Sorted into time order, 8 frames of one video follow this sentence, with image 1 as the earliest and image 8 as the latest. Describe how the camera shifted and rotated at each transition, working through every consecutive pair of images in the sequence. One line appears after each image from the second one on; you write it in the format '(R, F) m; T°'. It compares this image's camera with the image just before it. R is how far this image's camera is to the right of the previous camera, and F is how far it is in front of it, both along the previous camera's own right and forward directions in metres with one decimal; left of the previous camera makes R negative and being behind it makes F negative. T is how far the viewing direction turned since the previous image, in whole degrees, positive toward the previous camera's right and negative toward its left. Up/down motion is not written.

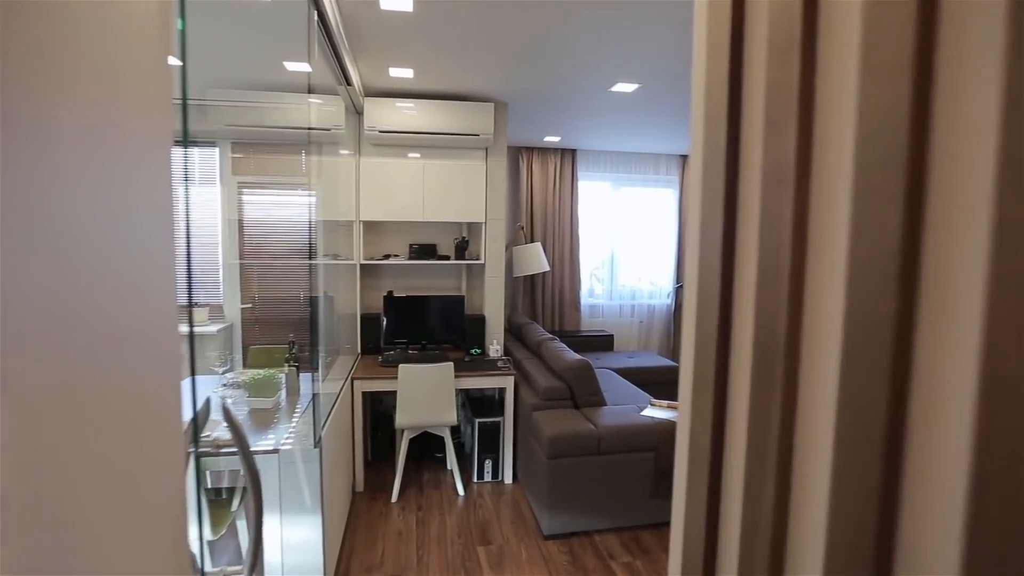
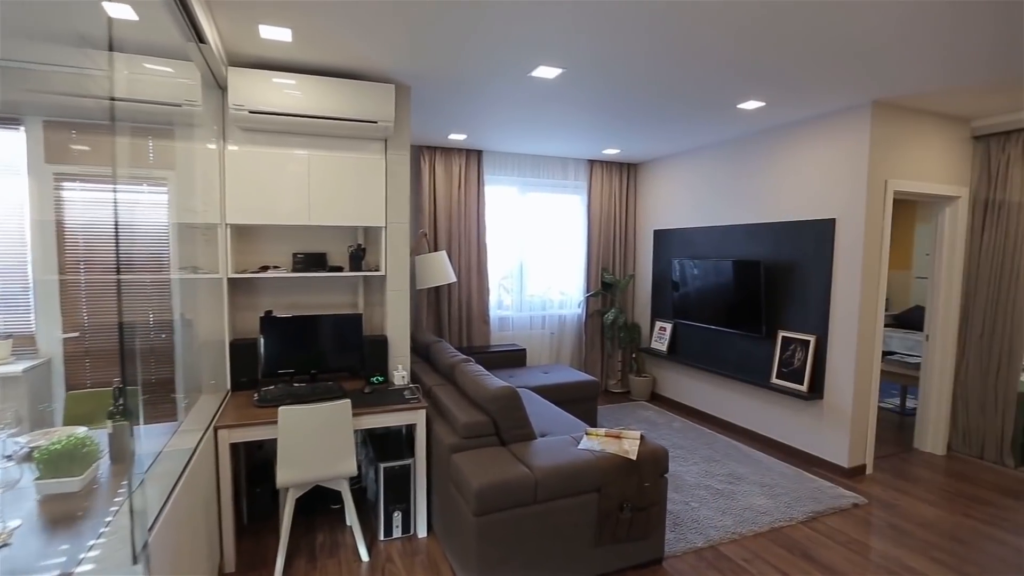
(-0.1, +0.5) m; +11°
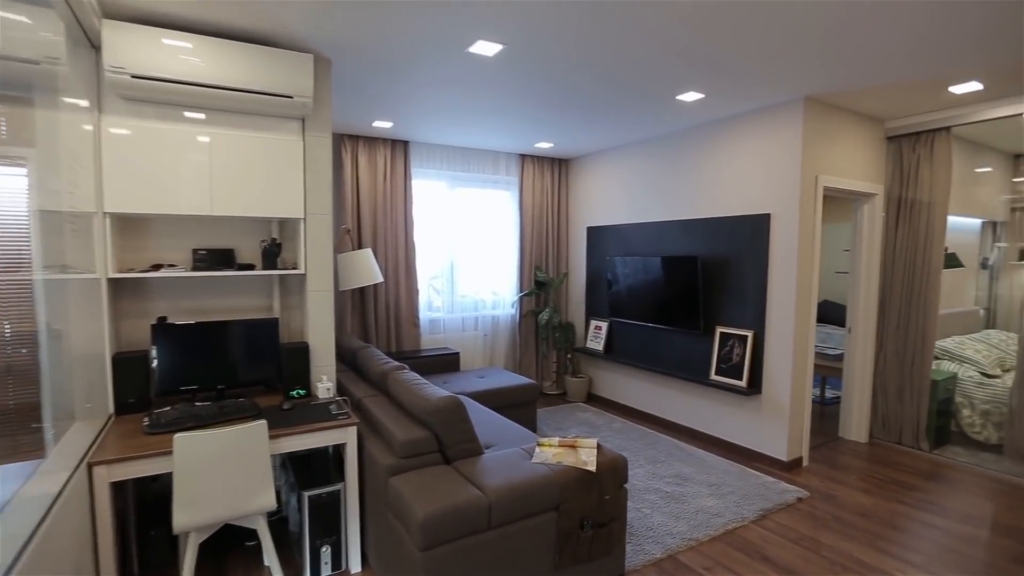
(-0.1, +0.3) m; +8°
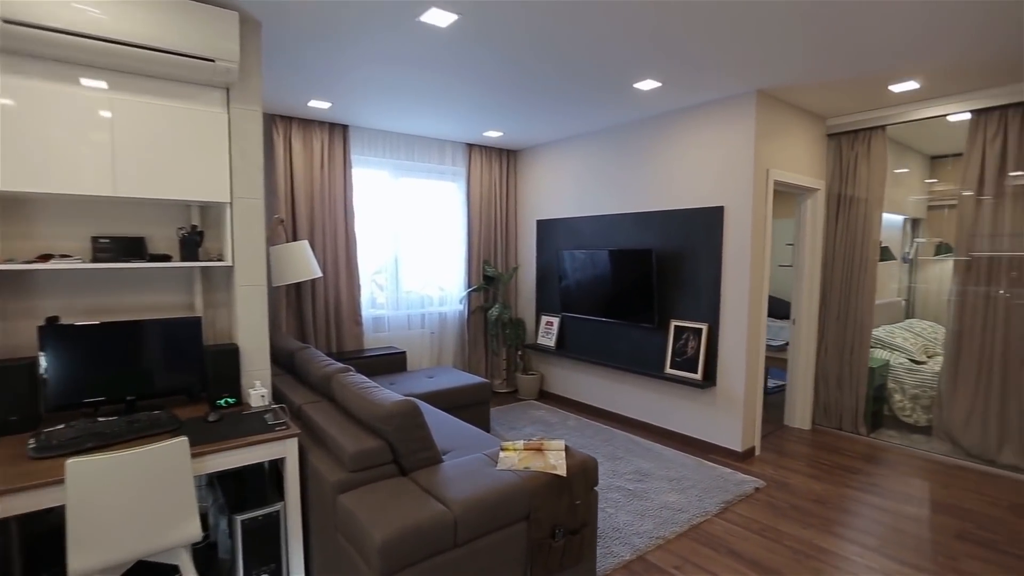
(-0.1, +0.2) m; +7°
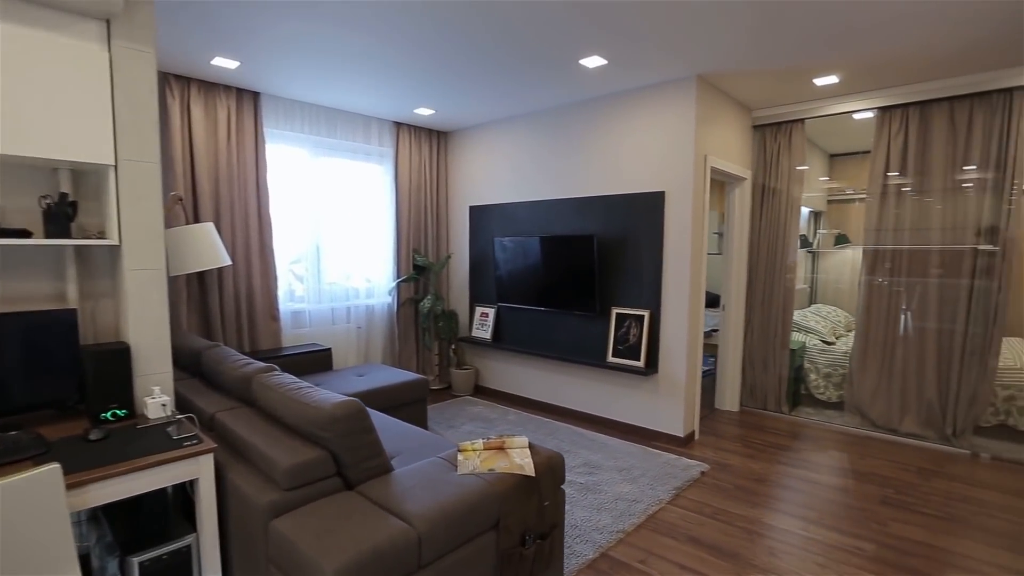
(-0.2, +0.2) m; +9°
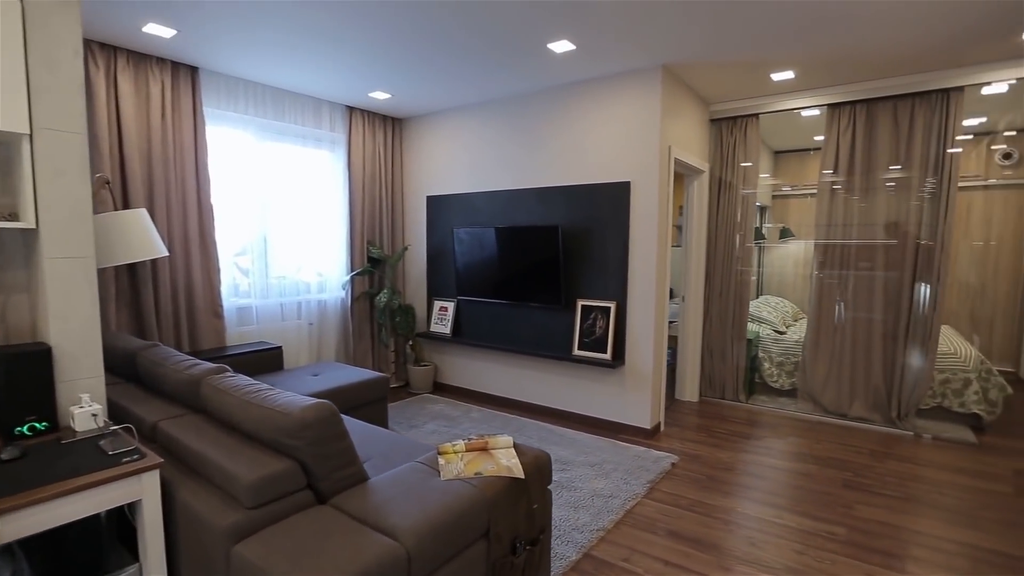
(-0.1, +0.1) m; +6°
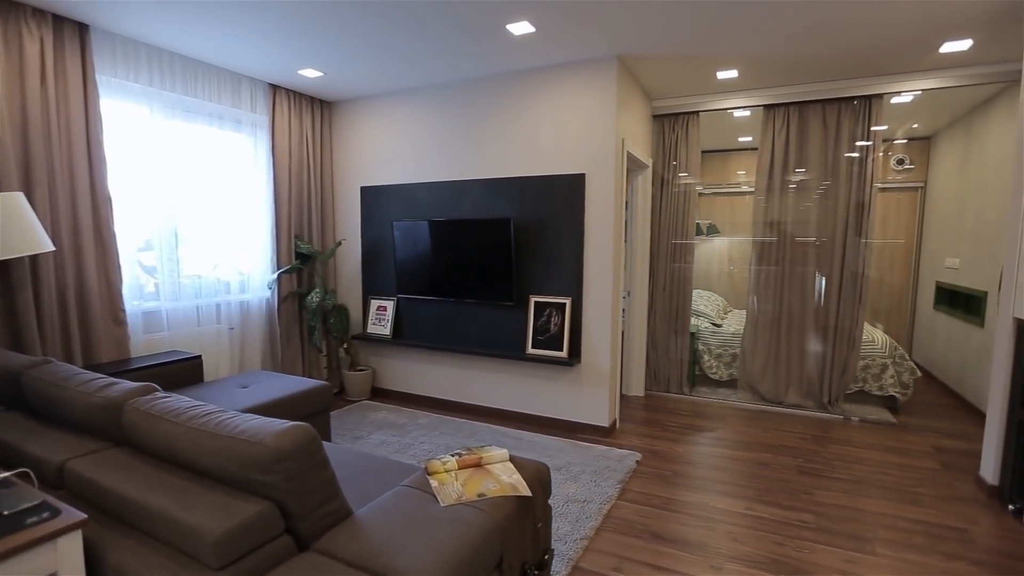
(-0.3, +0.2) m; +9°
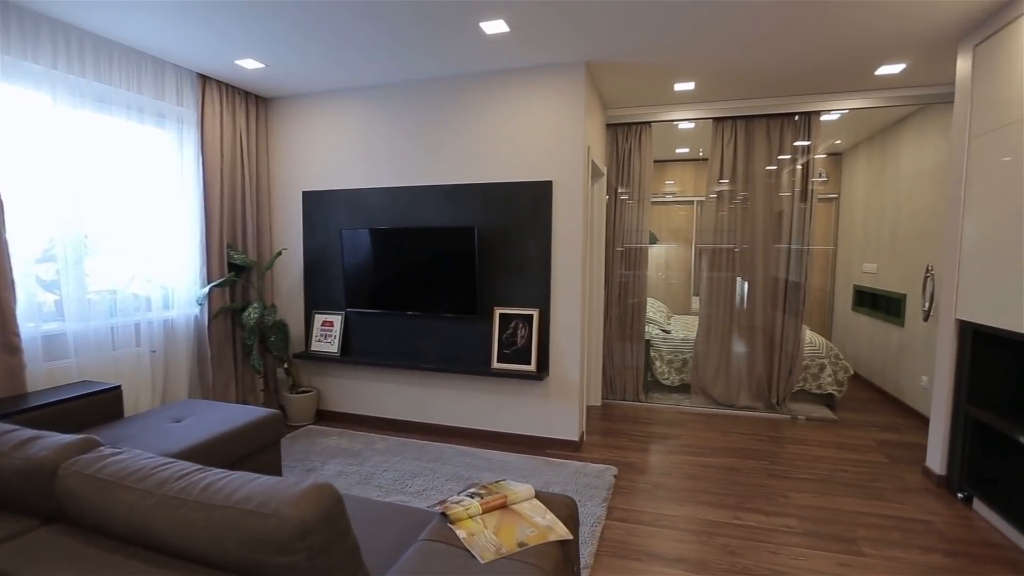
(-0.3, +0.2) m; +9°
